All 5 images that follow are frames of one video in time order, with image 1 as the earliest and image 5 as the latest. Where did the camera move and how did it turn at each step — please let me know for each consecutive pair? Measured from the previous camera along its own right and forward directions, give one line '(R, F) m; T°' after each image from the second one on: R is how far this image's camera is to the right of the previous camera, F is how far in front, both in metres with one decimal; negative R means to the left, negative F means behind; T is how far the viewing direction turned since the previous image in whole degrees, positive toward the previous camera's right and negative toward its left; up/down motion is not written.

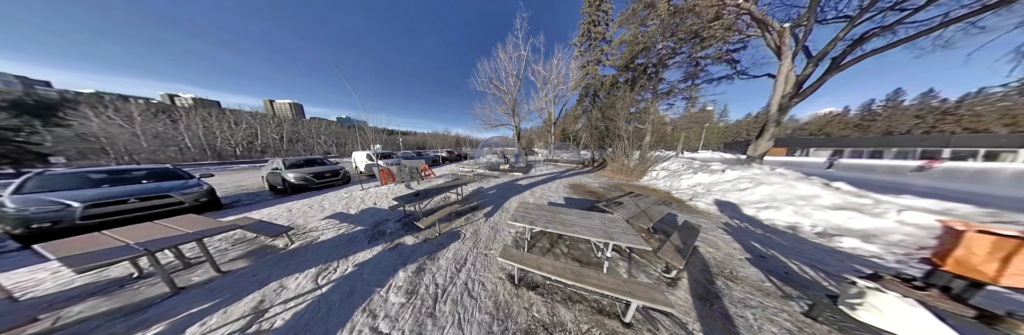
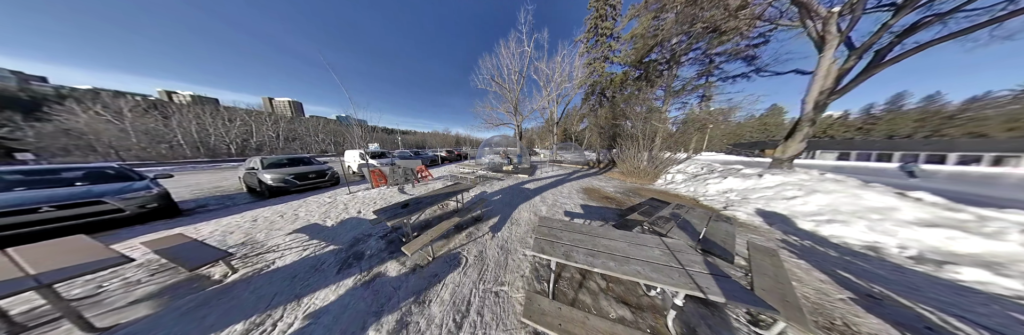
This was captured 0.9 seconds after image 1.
(-0.2, +0.6) m; 0°
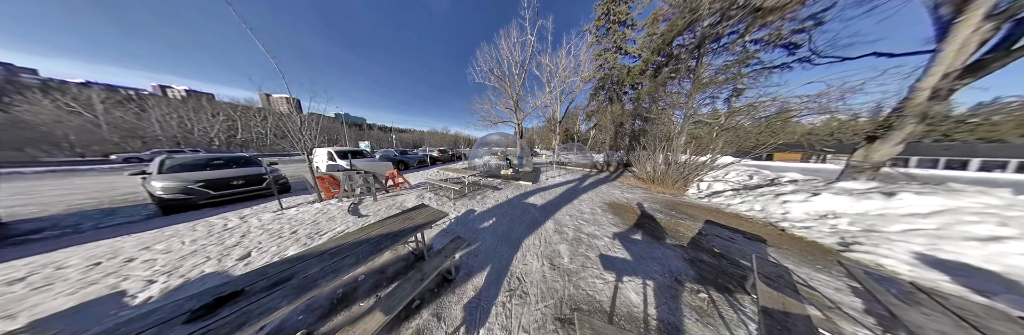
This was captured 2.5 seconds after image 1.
(0.0, +1.3) m; 0°
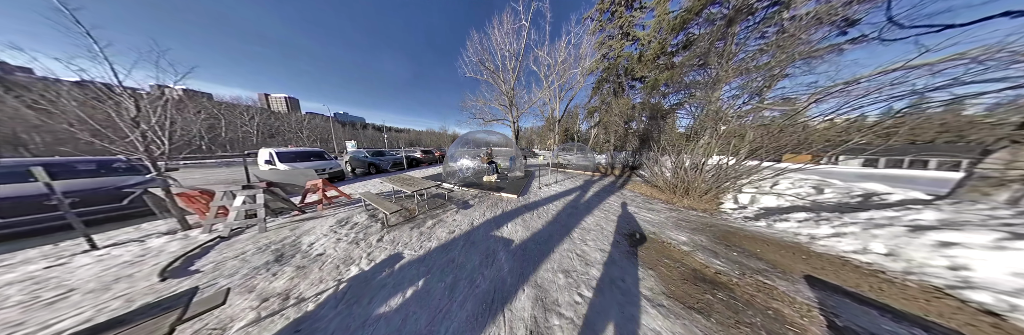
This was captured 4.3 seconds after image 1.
(+0.7, +1.4) m; 0°
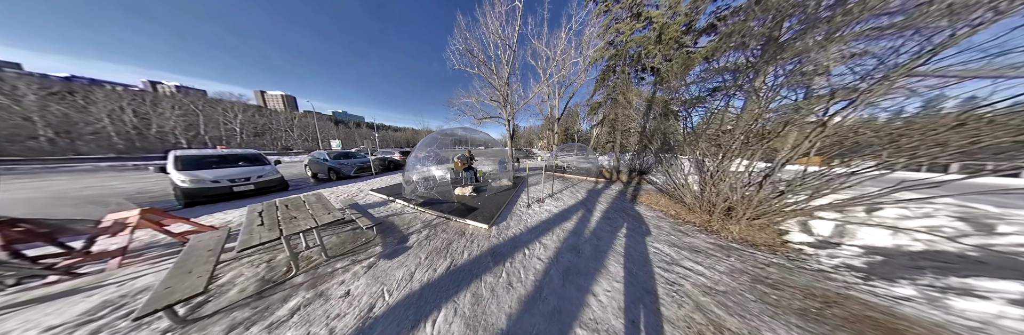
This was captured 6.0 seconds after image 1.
(+0.7, +1.4) m; 0°
